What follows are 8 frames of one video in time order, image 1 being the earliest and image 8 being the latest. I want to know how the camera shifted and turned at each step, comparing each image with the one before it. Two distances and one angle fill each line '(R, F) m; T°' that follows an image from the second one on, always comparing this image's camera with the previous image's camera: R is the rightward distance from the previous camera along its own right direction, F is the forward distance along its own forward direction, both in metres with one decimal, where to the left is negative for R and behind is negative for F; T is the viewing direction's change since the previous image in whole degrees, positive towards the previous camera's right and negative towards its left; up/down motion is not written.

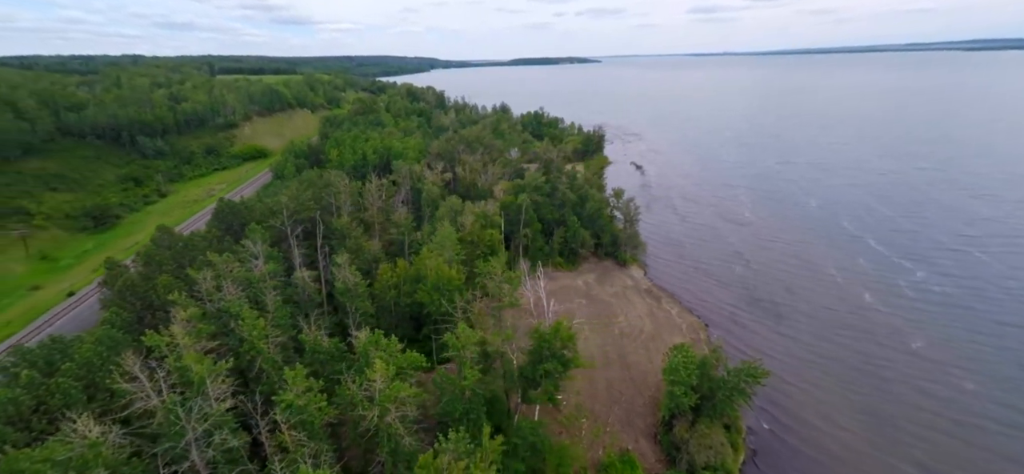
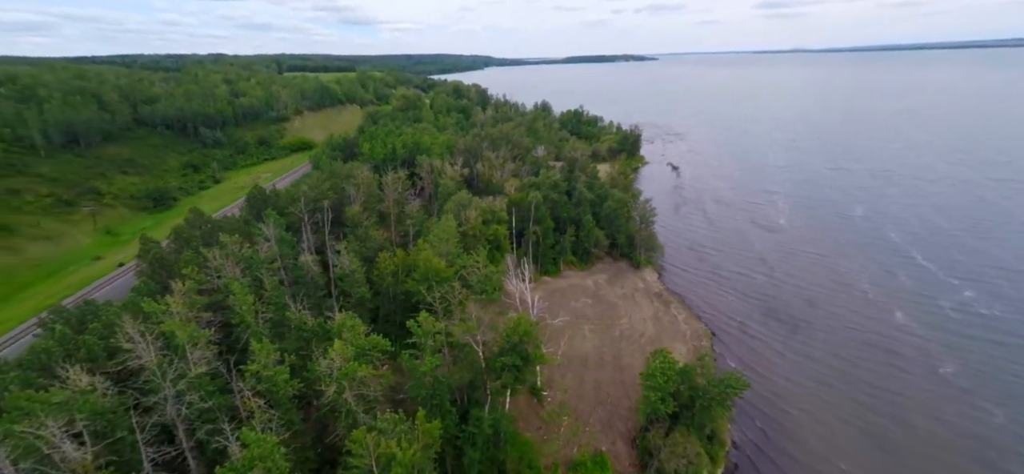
(+4.7, -0.3) m; -7°
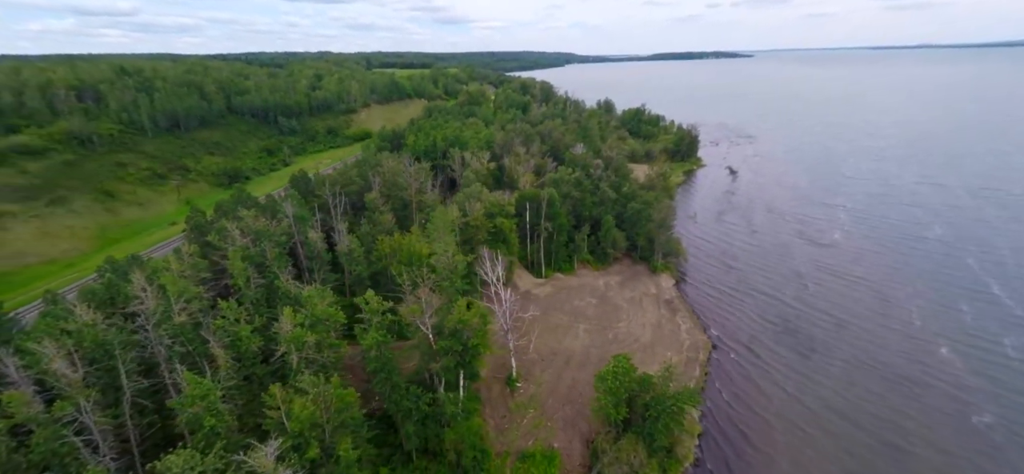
(+7.6, -0.1) m; -10°
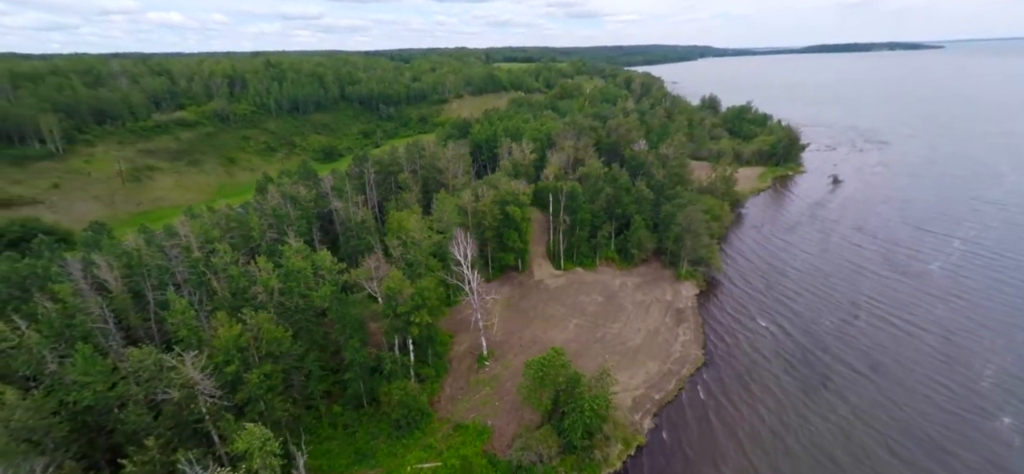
(+11.5, +0.5) m; -16°
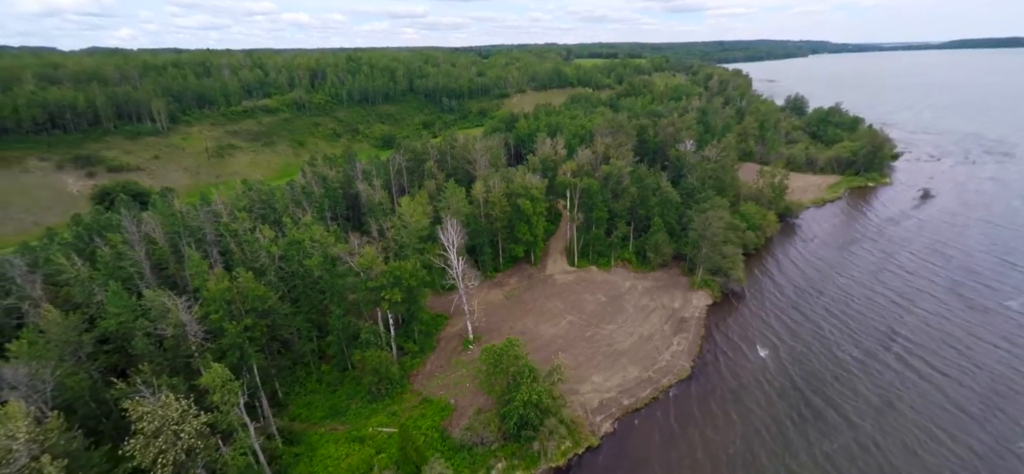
(+7.9, 0.0) m; -11°
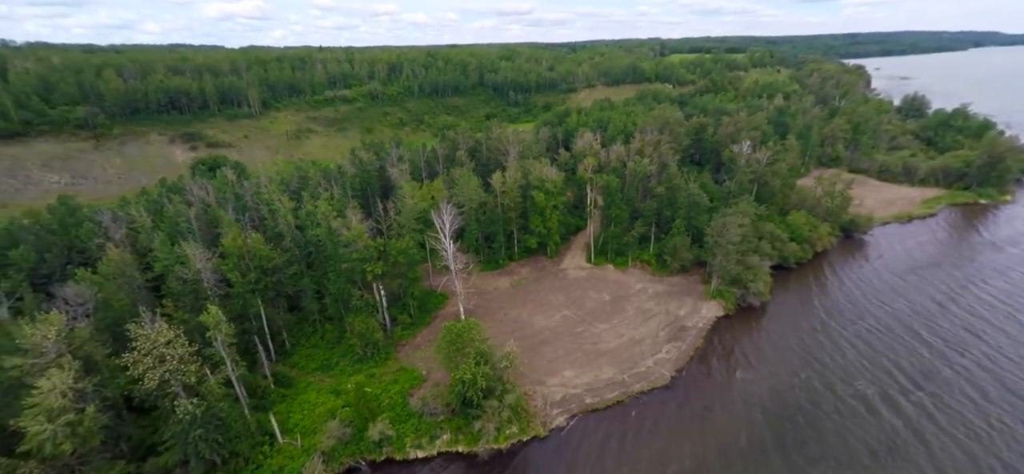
(+8.6, +0.2) m; -12°
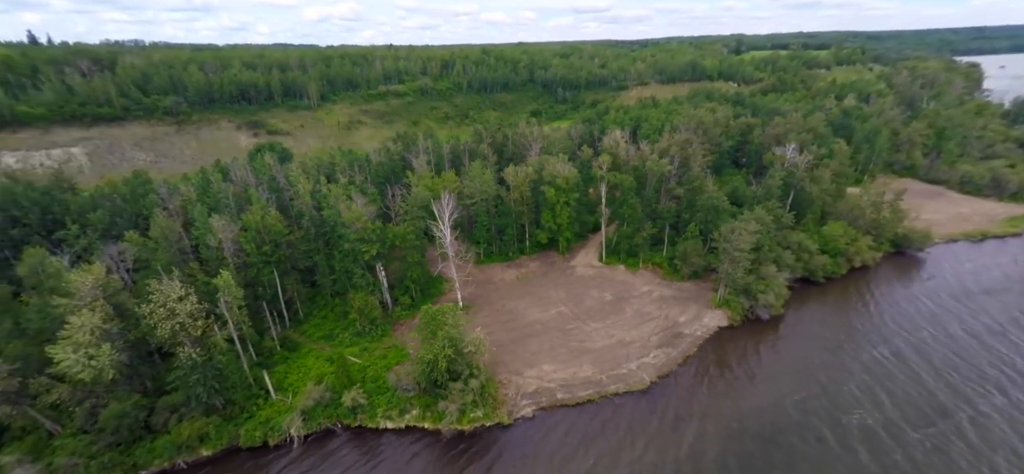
(+6.2, -0.1) m; -9°
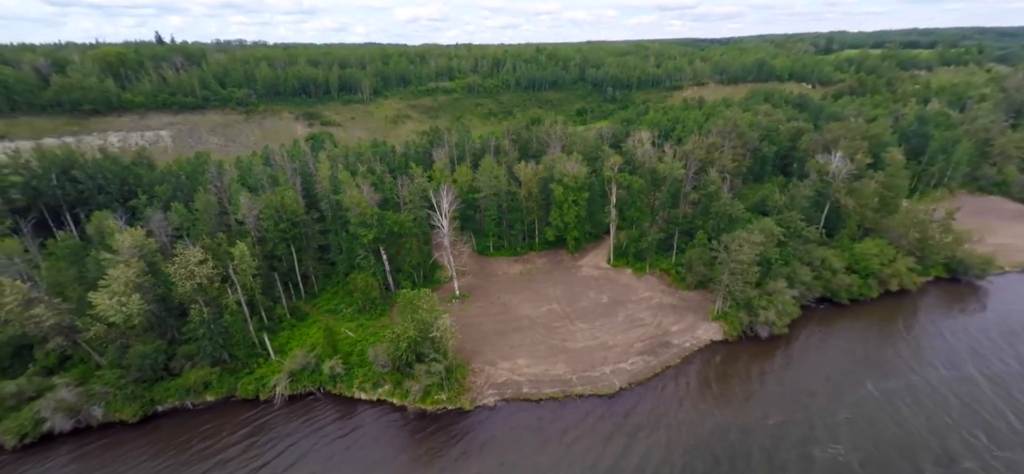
(+6.6, 0.0) m; -9°
